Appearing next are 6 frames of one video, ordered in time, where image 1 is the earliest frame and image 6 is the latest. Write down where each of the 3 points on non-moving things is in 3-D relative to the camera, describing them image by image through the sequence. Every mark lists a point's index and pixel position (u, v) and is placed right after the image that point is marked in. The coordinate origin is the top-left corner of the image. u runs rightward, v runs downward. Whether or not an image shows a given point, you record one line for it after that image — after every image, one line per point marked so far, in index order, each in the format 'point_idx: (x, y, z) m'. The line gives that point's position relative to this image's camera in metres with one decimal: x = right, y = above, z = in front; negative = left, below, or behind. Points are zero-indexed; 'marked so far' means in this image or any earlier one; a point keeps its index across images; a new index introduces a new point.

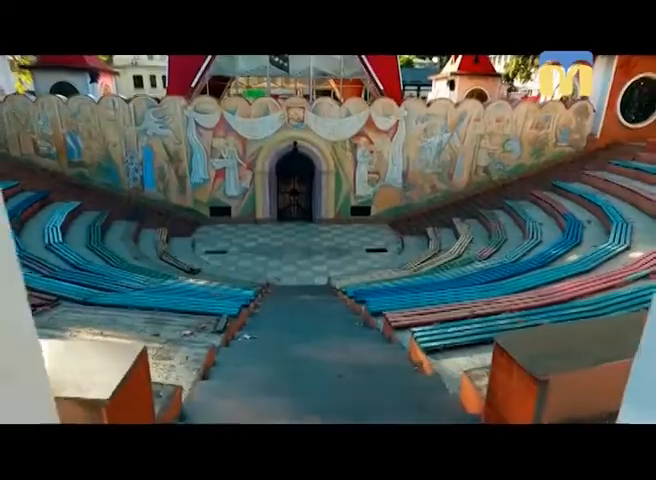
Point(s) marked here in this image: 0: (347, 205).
0: (+0.4, +0.7, +7.5) m
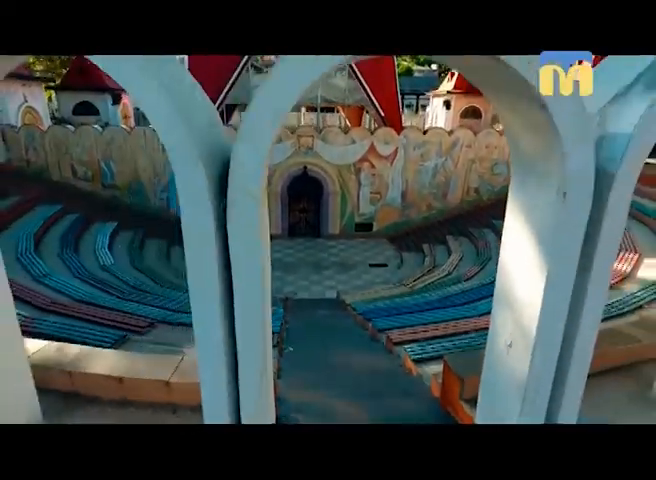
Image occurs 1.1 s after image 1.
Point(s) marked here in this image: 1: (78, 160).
0: (+0.5, +0.4, +8.4) m
1: (-4.8, +1.5, +7.7) m
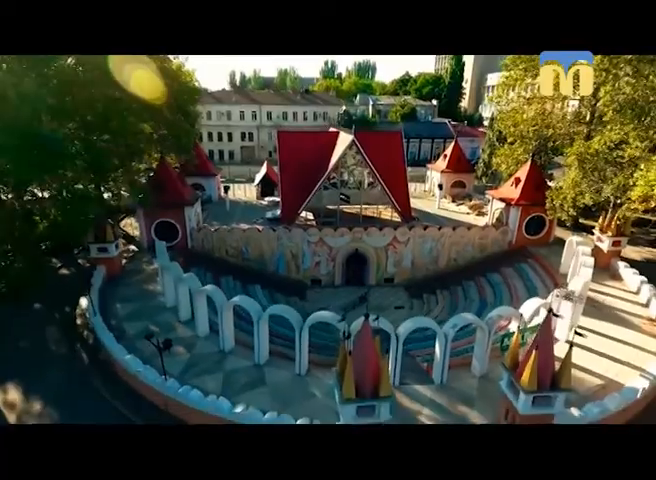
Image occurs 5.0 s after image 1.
0: (+1.9, -1.3, +14.4) m
1: (-3.4, -0.3, +13.8) m
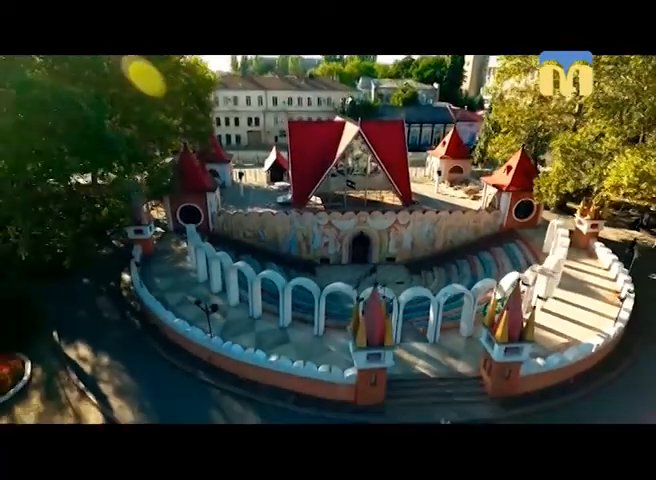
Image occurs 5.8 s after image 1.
0: (+2.2, -0.6, +15.9) m
1: (-3.1, +0.4, +15.3) m
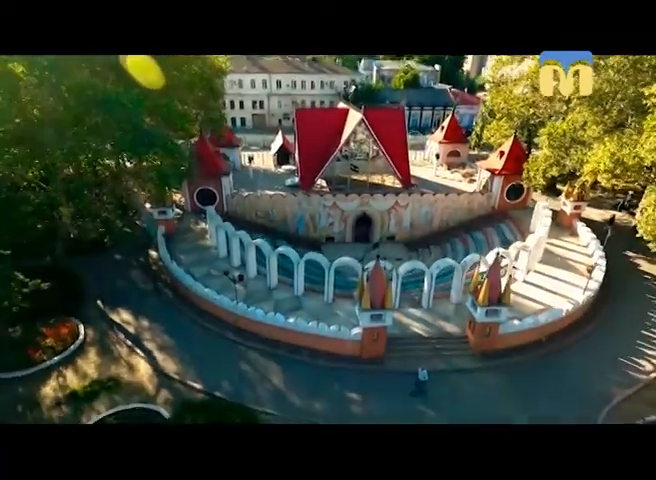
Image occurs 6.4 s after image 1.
0: (+2.5, +0.2, +17.3) m
1: (-2.8, +1.2, +16.6) m
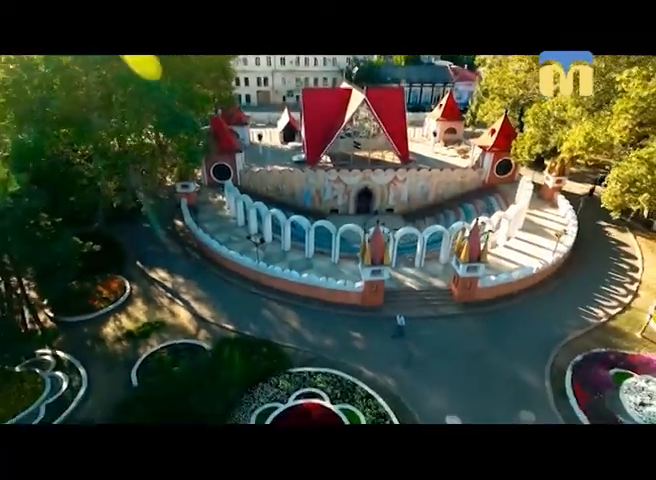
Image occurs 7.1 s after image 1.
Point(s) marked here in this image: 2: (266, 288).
0: (+2.7, +1.5, +18.9) m
1: (-2.6, +2.5, +18.1) m
2: (-1.8, -1.4, +11.4) m
